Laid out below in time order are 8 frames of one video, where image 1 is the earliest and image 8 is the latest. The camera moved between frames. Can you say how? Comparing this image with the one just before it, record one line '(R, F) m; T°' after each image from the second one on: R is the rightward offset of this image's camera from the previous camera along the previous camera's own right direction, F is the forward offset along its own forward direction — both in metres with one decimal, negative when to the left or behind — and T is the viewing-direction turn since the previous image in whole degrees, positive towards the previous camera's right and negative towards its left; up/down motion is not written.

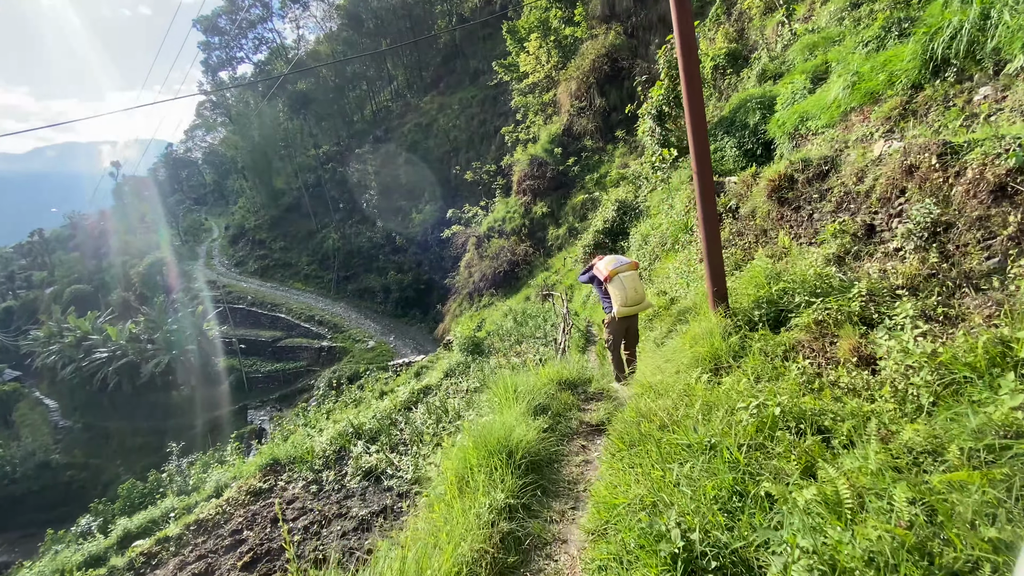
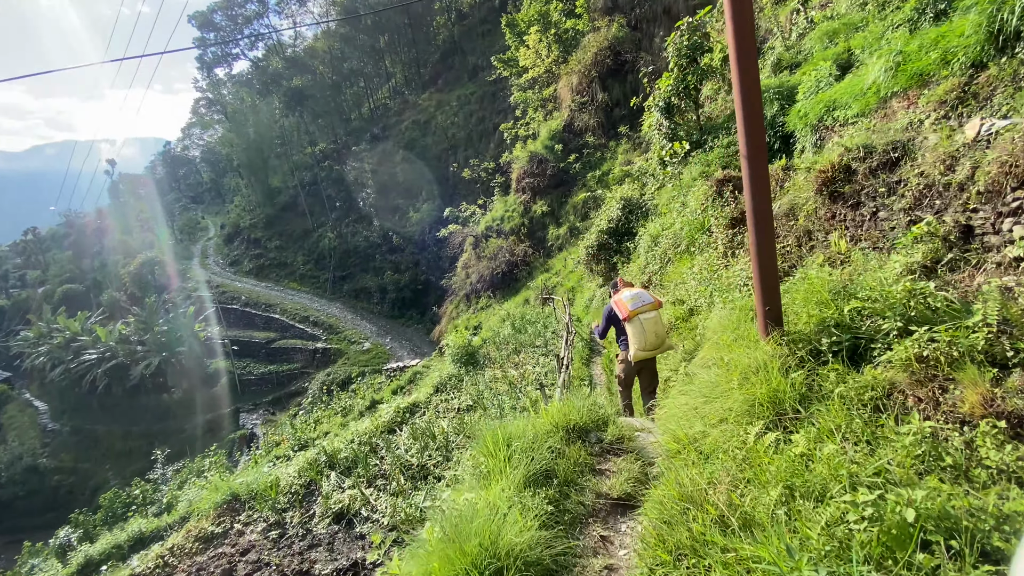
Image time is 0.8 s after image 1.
(0.0, +0.8) m; 0°
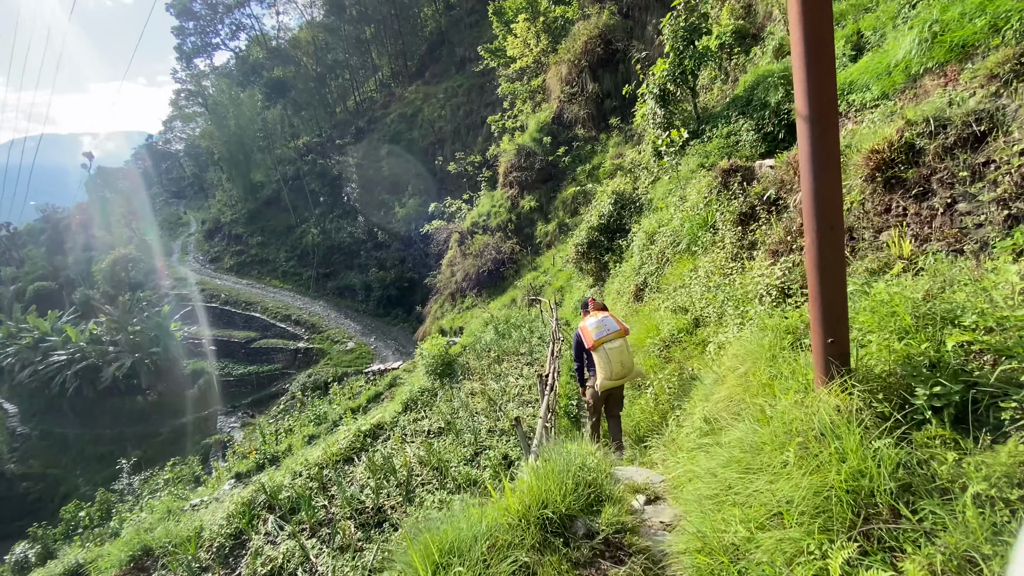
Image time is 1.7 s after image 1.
(+0.2, +0.8) m; +1°
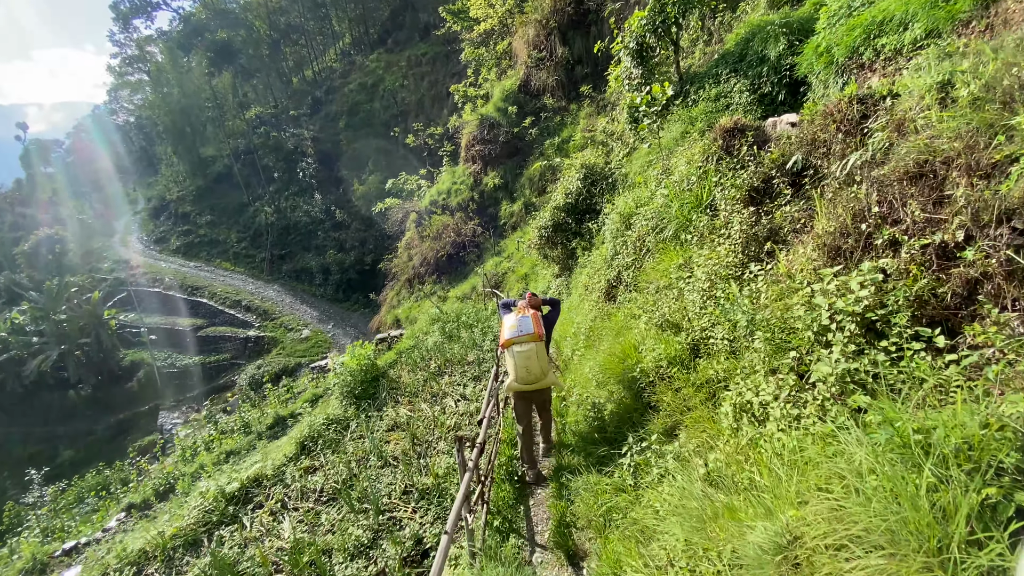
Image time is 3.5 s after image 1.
(+0.4, +1.6) m; +3°
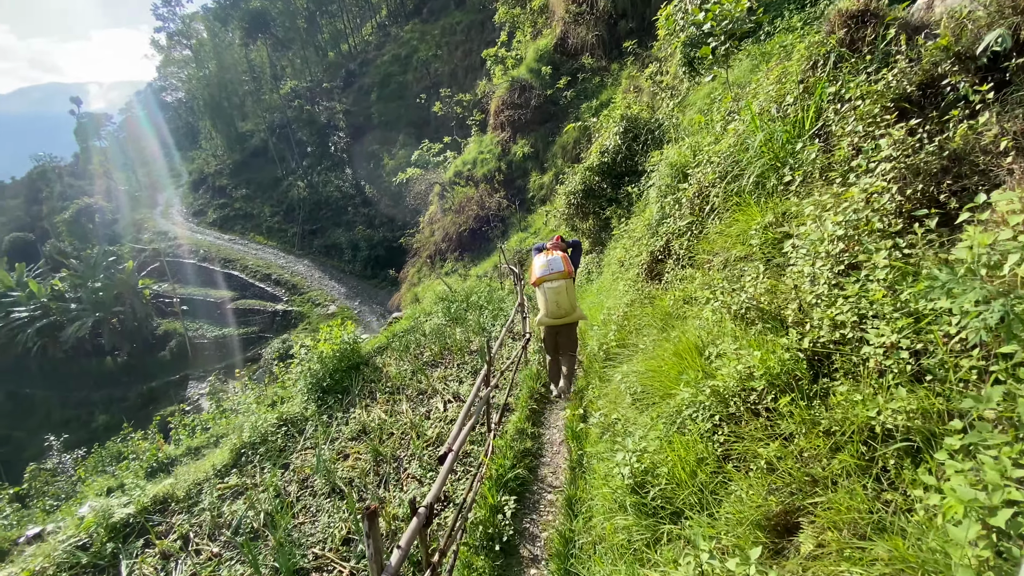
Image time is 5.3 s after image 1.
(+0.2, +1.4) m; -4°
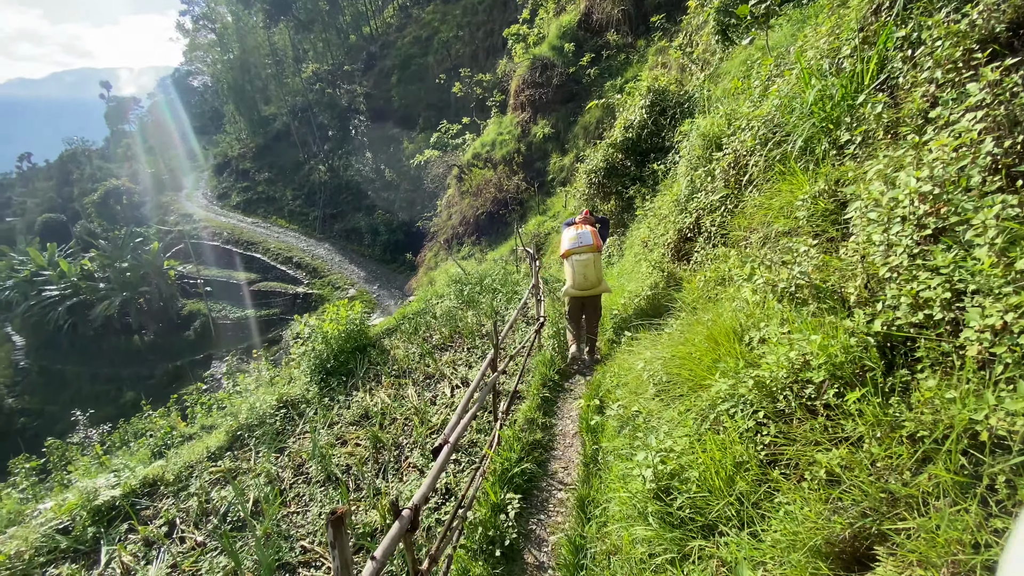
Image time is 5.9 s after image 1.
(+0.1, +0.3) m; -2°
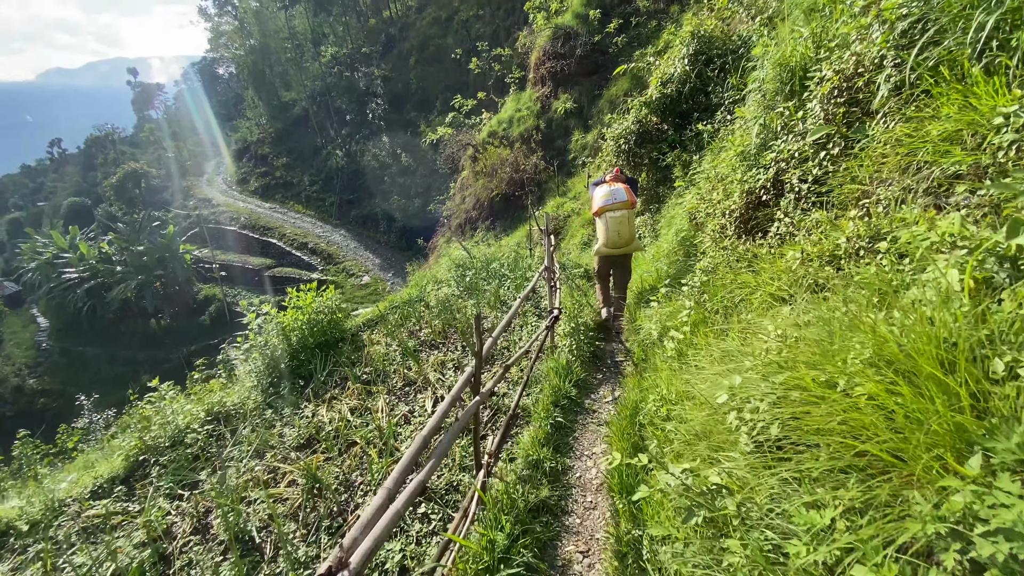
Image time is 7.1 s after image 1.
(+0.1, +1.1) m; -2°
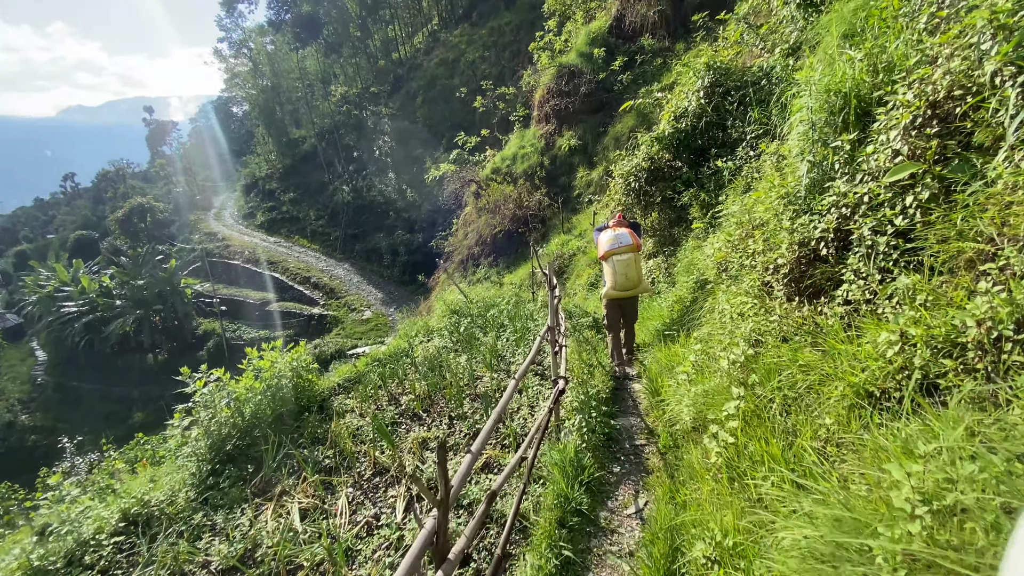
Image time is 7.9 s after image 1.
(+0.1, +0.6) m; -1°
